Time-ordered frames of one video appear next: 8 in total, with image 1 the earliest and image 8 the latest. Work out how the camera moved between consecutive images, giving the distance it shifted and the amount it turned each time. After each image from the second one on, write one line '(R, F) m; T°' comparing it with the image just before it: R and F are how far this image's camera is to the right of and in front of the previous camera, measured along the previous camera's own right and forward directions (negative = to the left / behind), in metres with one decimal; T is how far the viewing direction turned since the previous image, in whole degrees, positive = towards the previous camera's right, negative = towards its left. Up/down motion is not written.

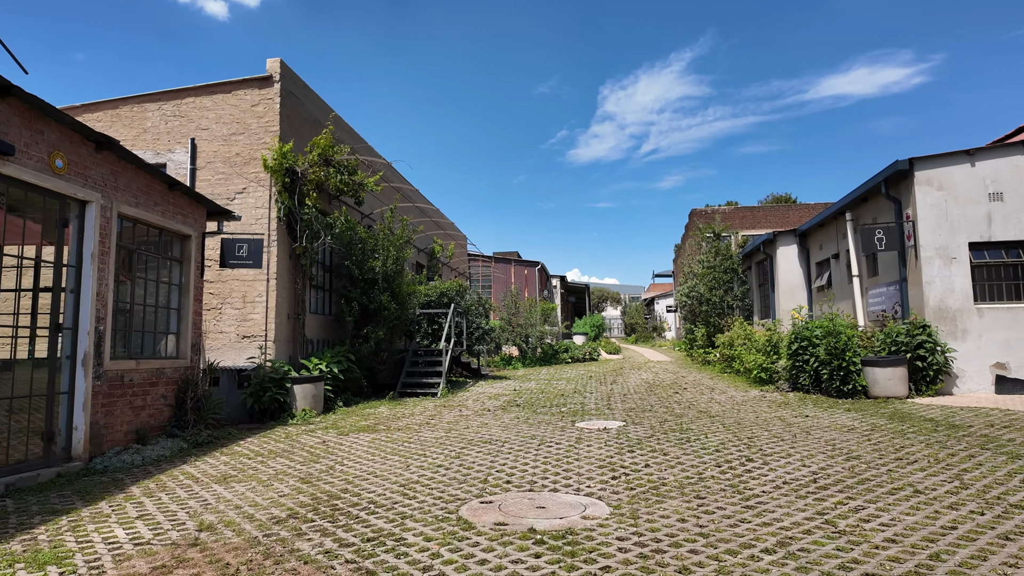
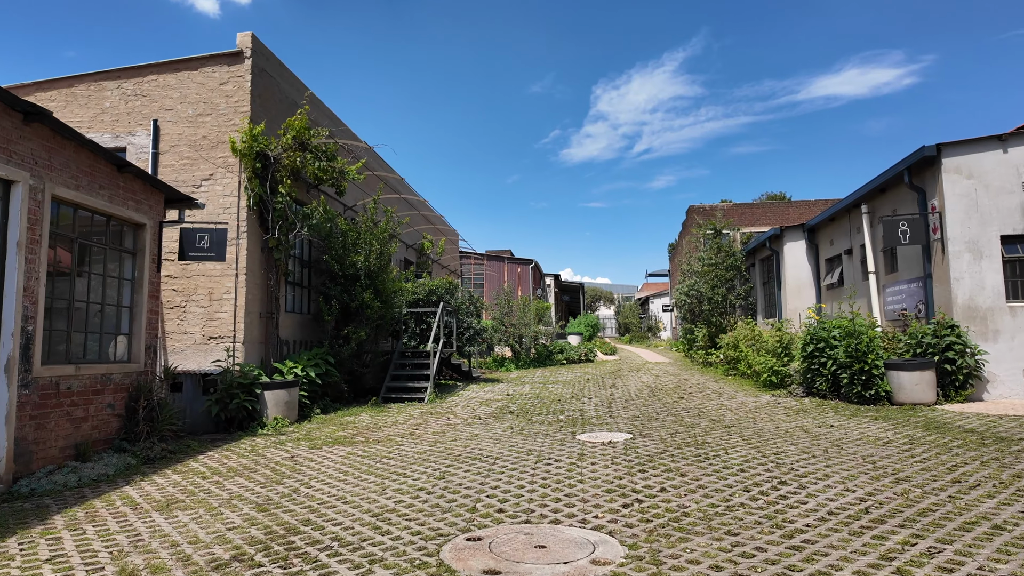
(0.0, +0.7) m; +1°
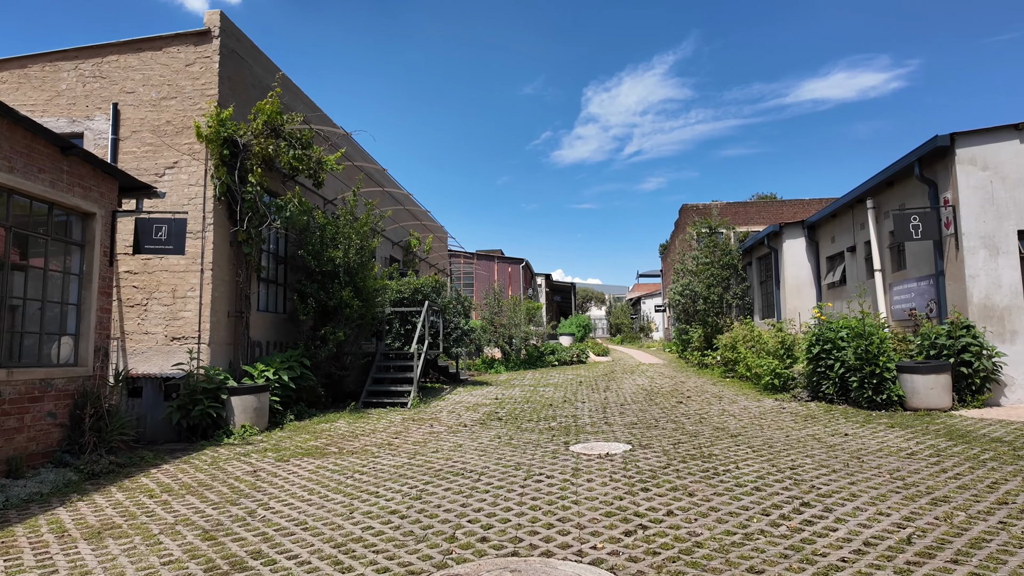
(0.0, +0.5) m; +1°
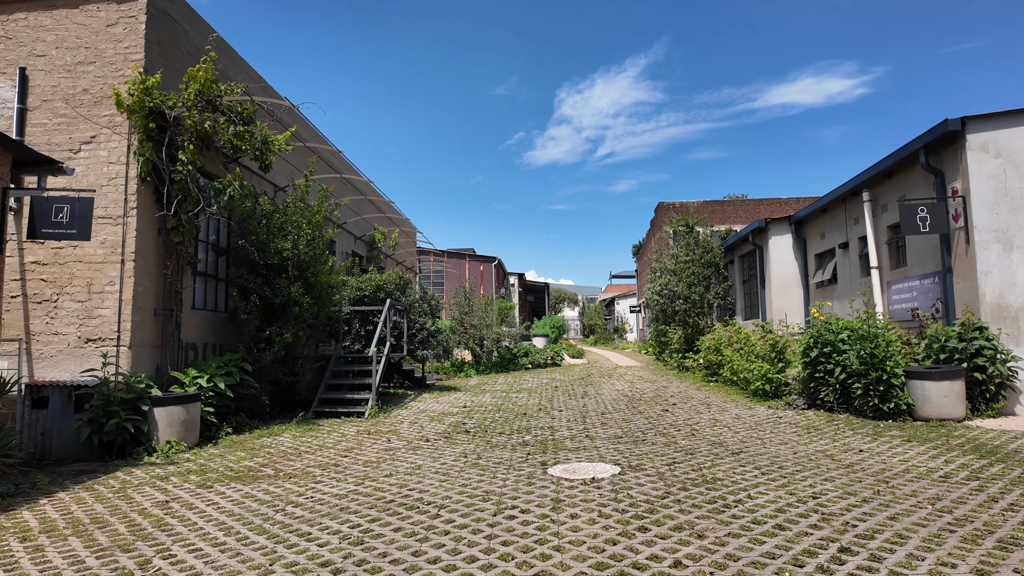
(0.0, +0.8) m; +2°
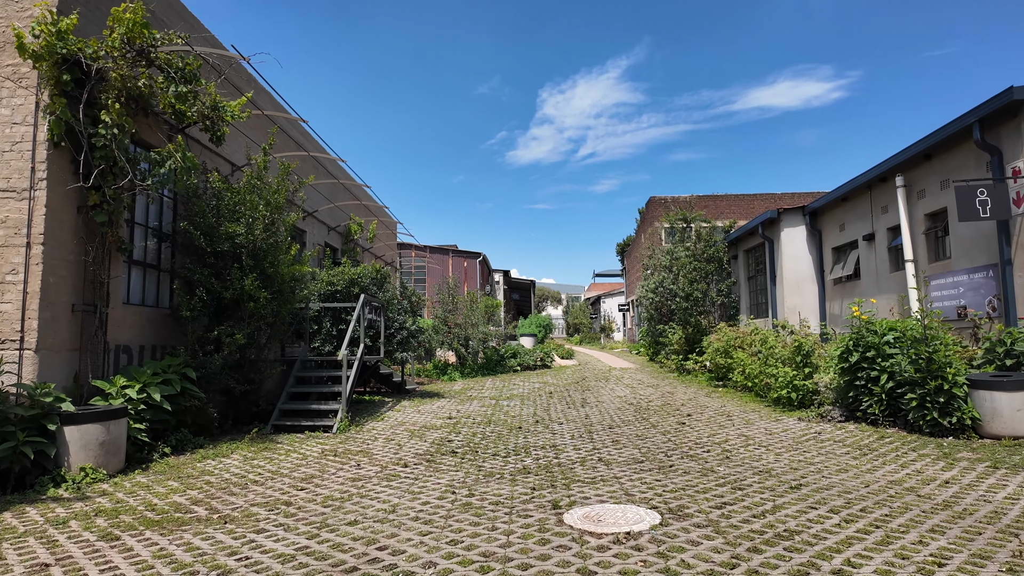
(-0.1, +1.1) m; +2°
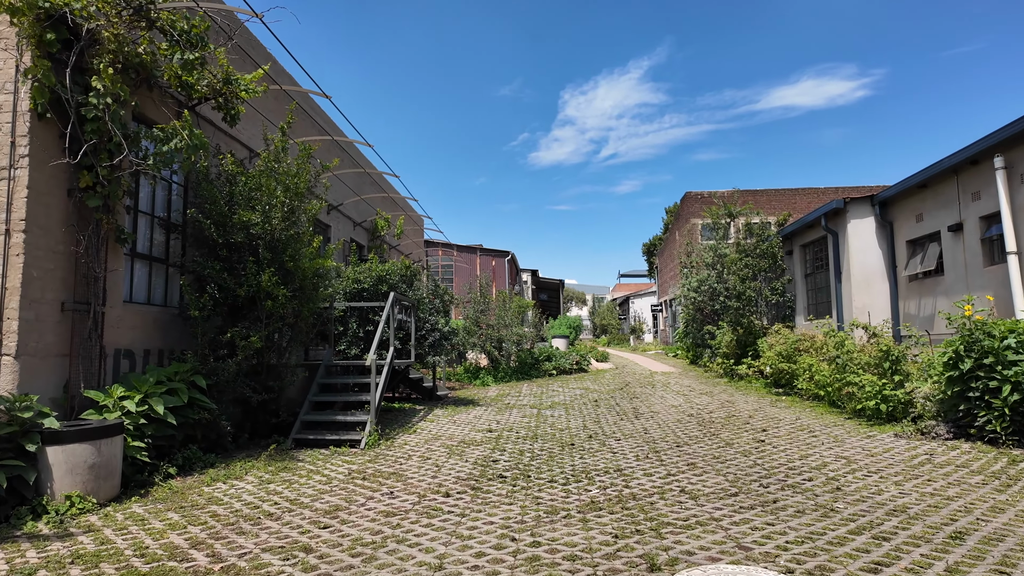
(-0.3, +0.8) m; -2°
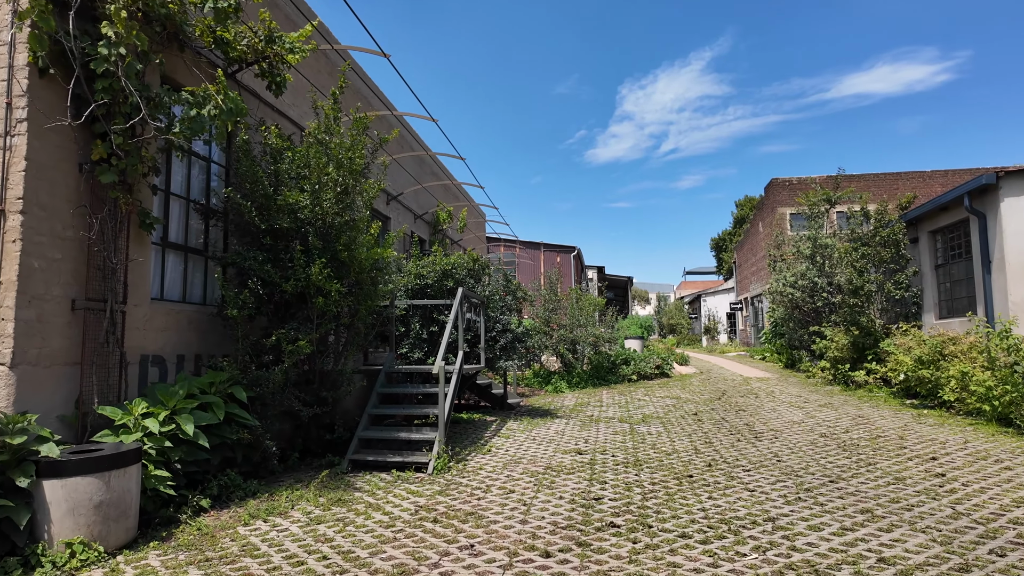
(-0.3, +1.1) m; -5°
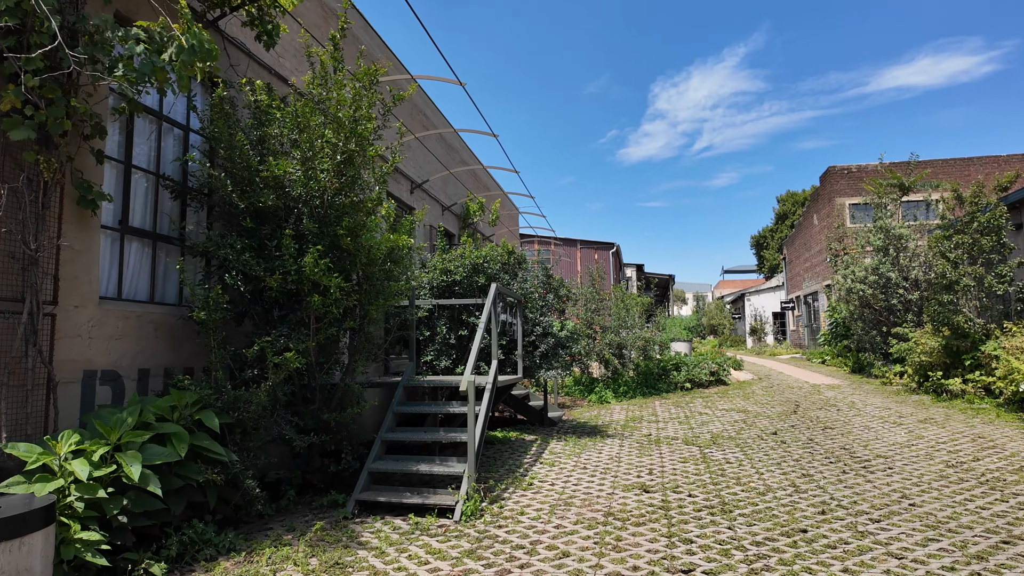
(-0.1, +1.1) m; -3°
